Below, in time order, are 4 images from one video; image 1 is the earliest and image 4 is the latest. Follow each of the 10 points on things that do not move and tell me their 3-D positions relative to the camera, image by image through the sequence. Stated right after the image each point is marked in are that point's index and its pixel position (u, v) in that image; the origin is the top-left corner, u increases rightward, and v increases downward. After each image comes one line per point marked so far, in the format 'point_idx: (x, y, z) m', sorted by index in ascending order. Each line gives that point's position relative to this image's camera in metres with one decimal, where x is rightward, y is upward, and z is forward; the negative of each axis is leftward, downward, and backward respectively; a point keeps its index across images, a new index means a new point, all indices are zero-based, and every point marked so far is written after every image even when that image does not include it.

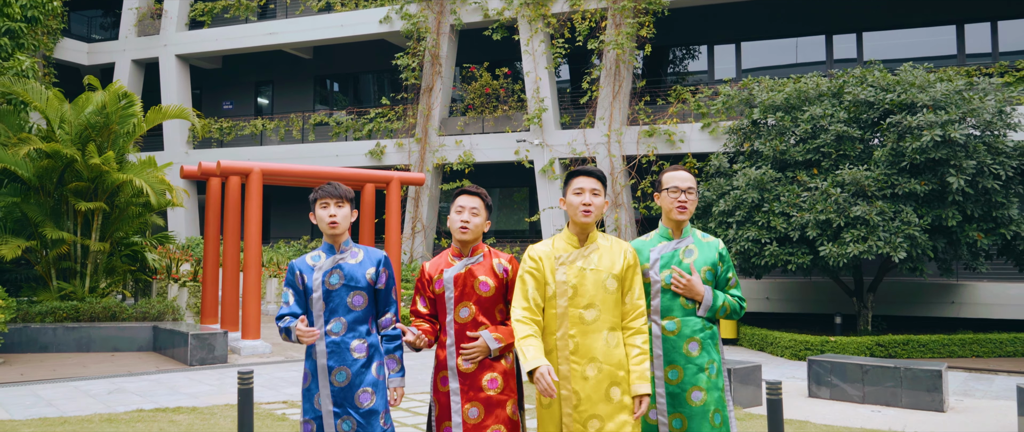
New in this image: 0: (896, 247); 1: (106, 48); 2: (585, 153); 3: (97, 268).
0: (+4.9, -0.4, +8.9) m
1: (-9.3, +3.8, +16.0) m
2: (+1.3, +1.1, +12.7) m
3: (-5.2, -0.7, +8.9) m
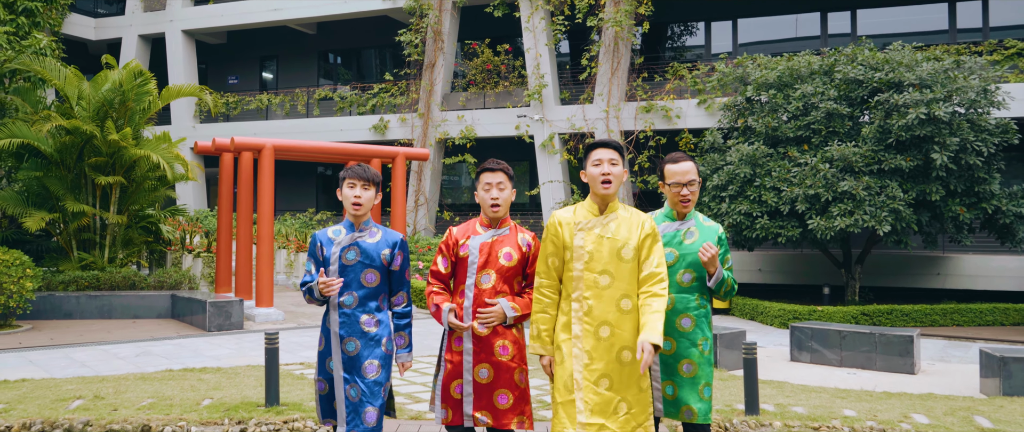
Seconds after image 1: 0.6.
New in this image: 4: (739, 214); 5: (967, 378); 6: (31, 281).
0: (+4.9, -0.1, +9.3) m
1: (-9.2, +4.5, +16.2) m
2: (+1.3, +1.6, +13.0) m
3: (-5.2, -0.3, +9.3) m
4: (+3.3, 0.0, +10.2) m
5: (+3.8, -1.3, +5.8) m
6: (-5.2, -0.7, +7.5) m
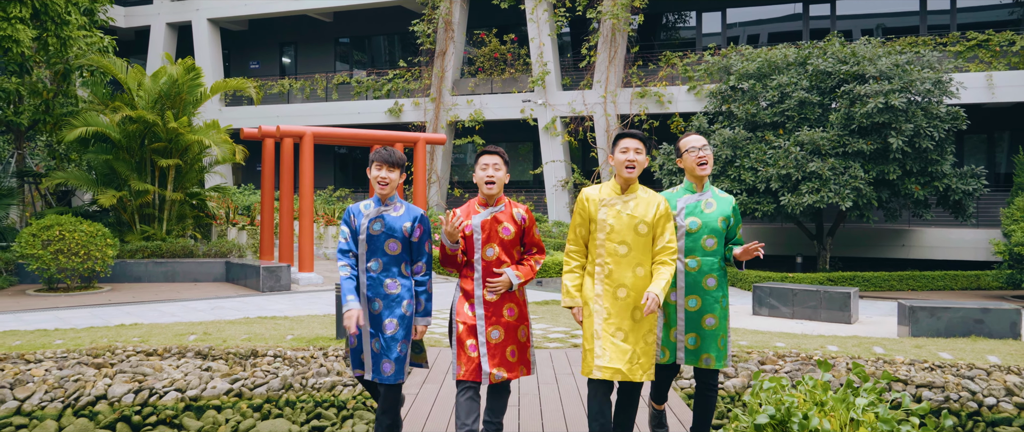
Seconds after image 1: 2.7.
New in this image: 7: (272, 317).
0: (+5.0, +0.3, +10.6) m
1: (-9.1, +5.0, +17.4) m
2: (+1.4, +2.1, +14.2) m
3: (-5.1, 0.0, +10.6) m
4: (+3.4, +0.4, +11.4) m
5: (+3.8, -1.1, +7.1) m
6: (-5.1, -0.4, +8.9) m
7: (-2.3, -1.0, +6.8) m
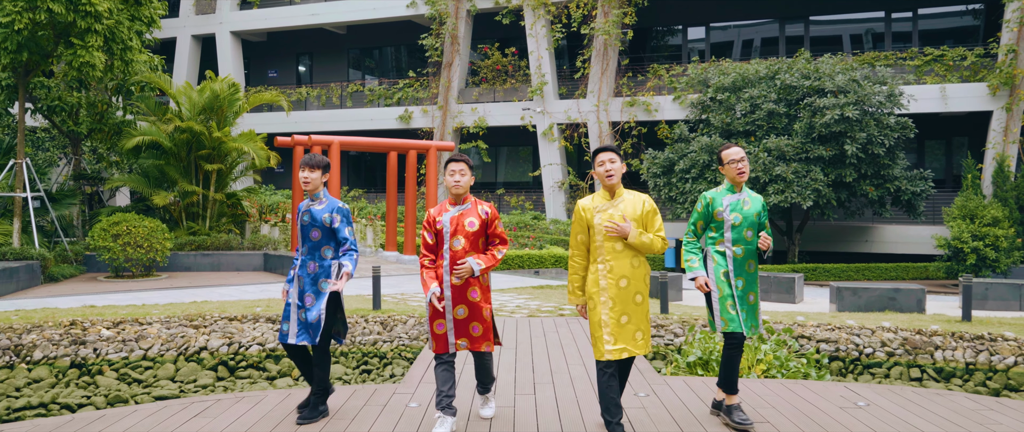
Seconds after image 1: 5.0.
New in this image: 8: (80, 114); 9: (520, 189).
0: (+5.0, +0.3, +12.0) m
1: (-9.1, +5.1, +18.8) m
2: (+1.4, +2.1, +15.6) m
3: (-5.1, +0.1, +12.0) m
4: (+3.4, +0.4, +12.9) m
5: (+3.9, -1.1, +8.5) m
6: (-5.1, -0.4, +10.3) m
7: (-2.3, -0.9, +8.2) m
8: (-7.3, +1.7, +11.9) m
9: (+0.2, +0.7, +18.1) m
